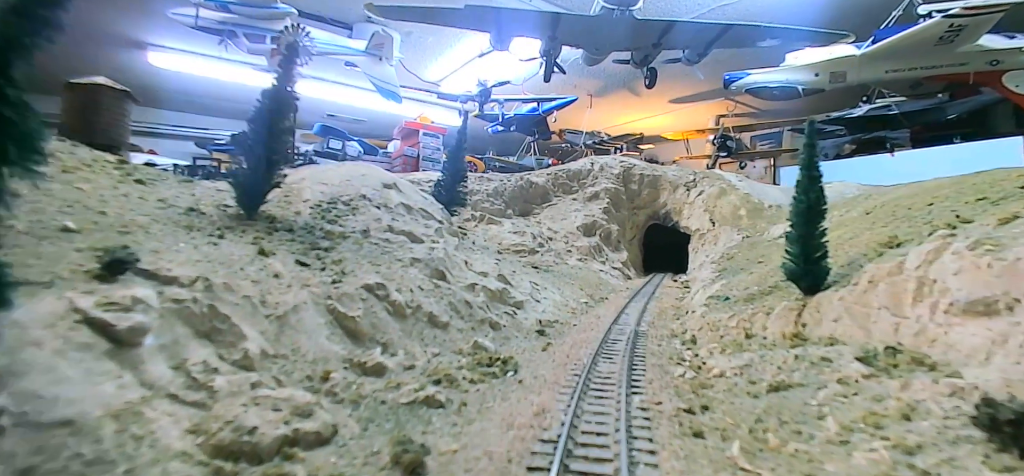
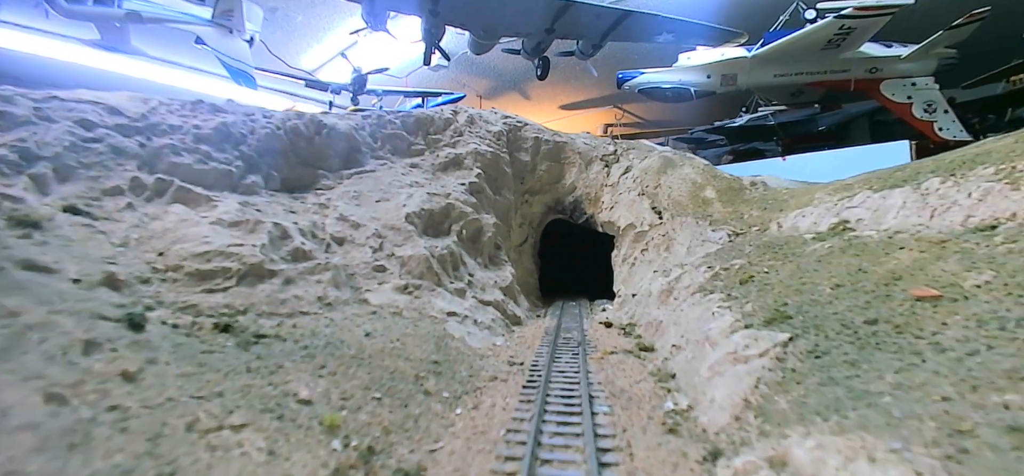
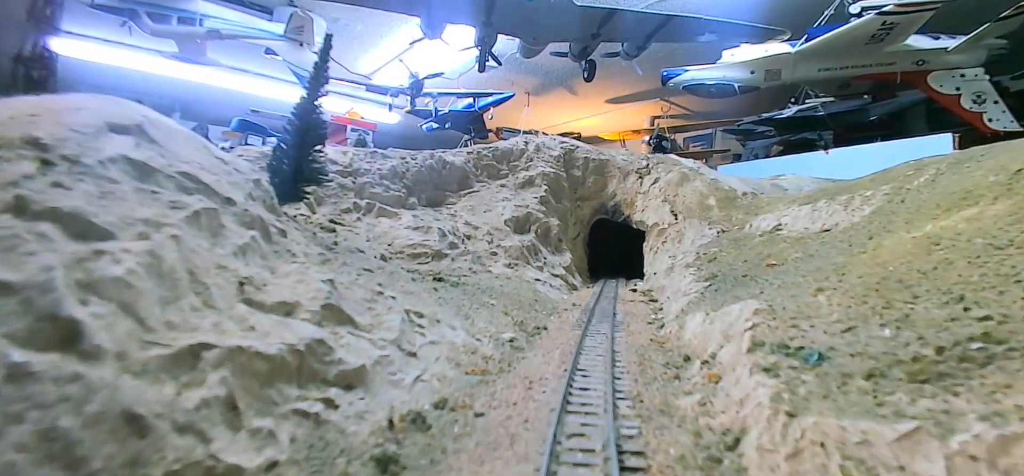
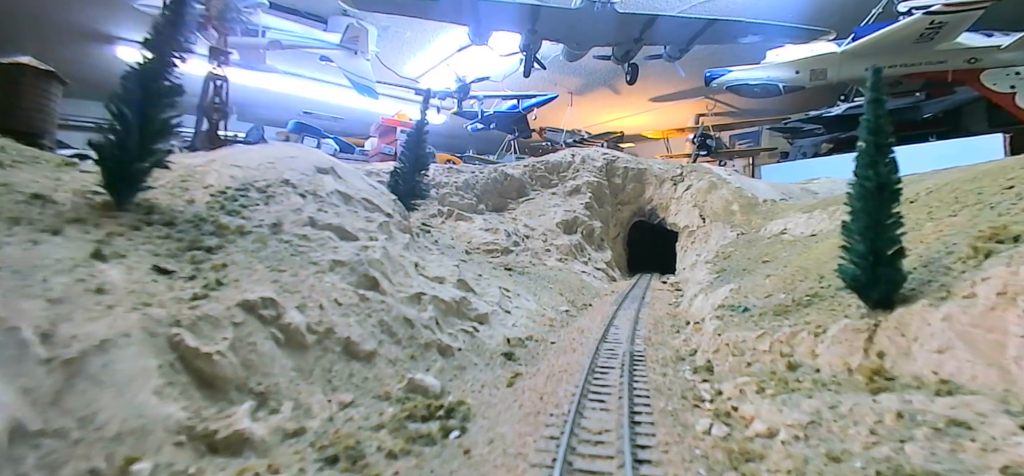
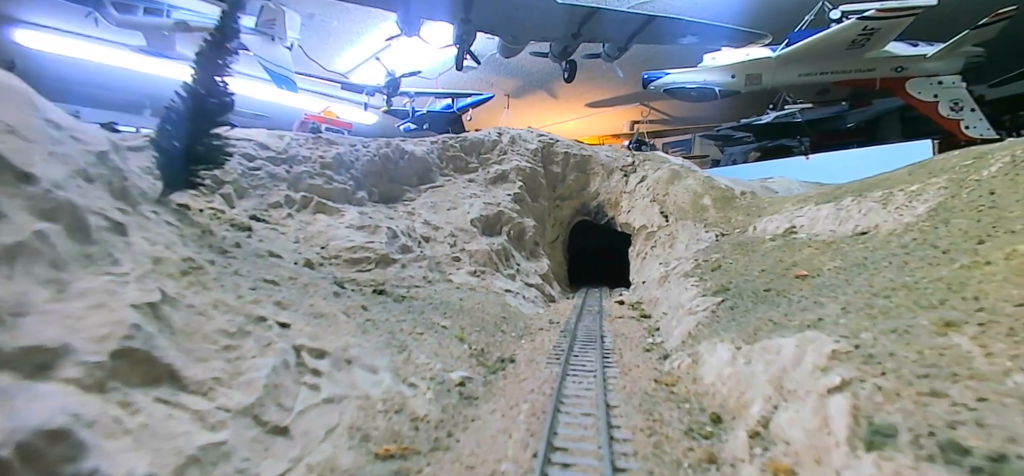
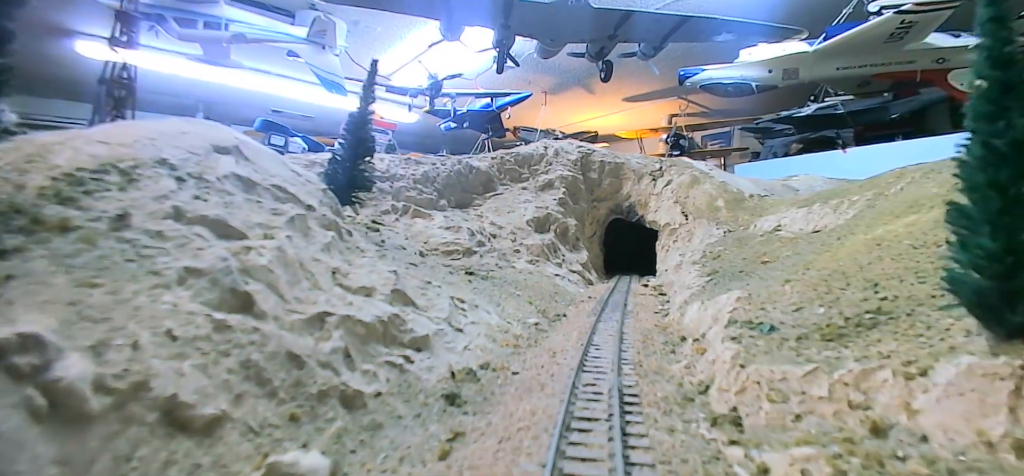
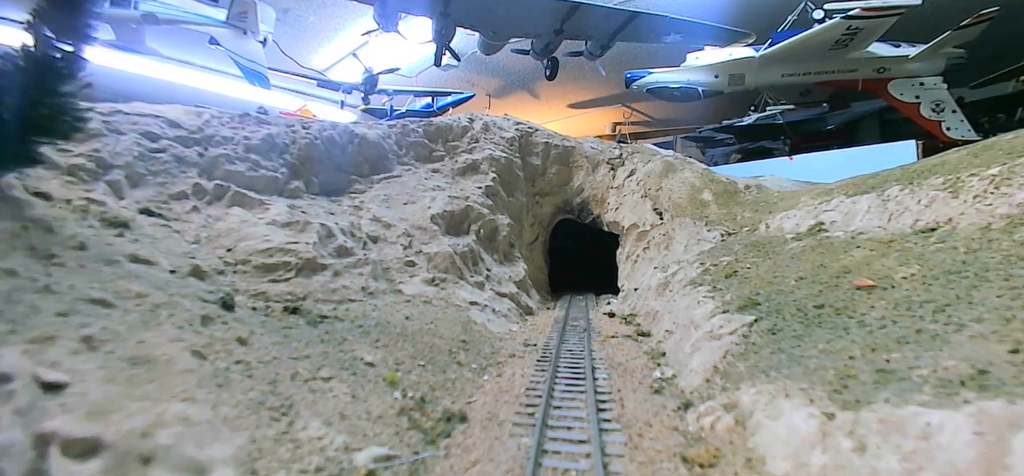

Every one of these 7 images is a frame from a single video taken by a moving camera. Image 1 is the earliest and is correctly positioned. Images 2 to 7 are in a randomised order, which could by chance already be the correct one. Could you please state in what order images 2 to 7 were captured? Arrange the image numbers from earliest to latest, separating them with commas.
4, 6, 3, 5, 7, 2
